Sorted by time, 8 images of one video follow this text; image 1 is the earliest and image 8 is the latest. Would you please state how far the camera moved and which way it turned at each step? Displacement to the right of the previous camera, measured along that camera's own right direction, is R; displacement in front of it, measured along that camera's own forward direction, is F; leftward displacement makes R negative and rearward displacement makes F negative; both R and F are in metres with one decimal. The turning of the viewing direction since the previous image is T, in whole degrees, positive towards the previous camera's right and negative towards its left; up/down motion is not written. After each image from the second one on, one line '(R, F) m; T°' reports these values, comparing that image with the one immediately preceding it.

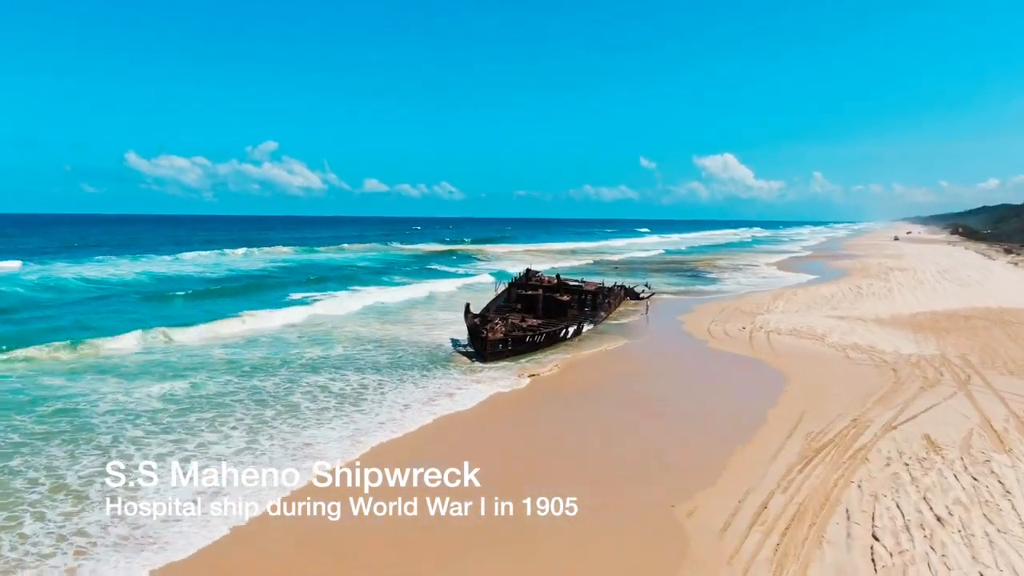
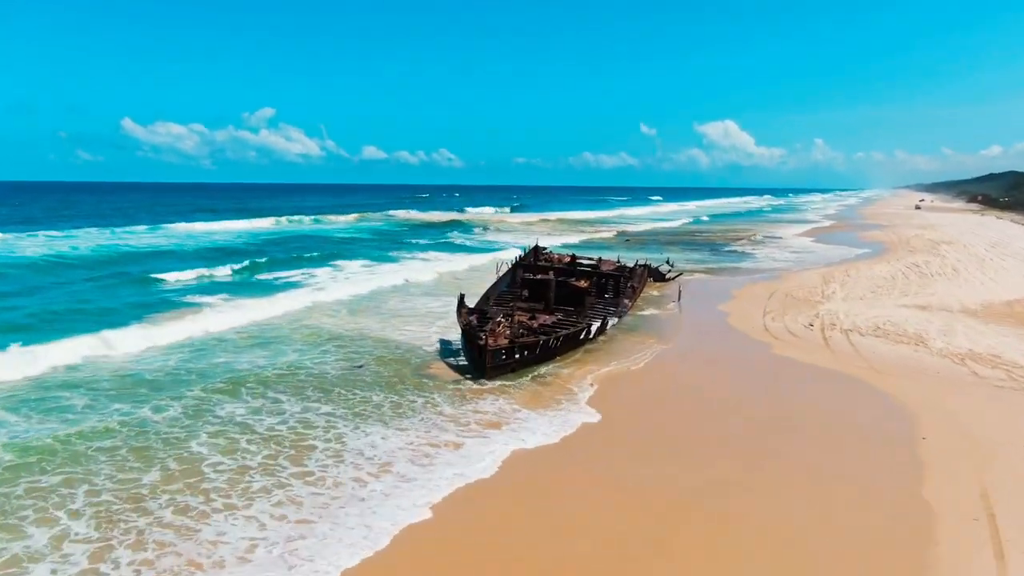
(-0.2, +5.3) m; 0°
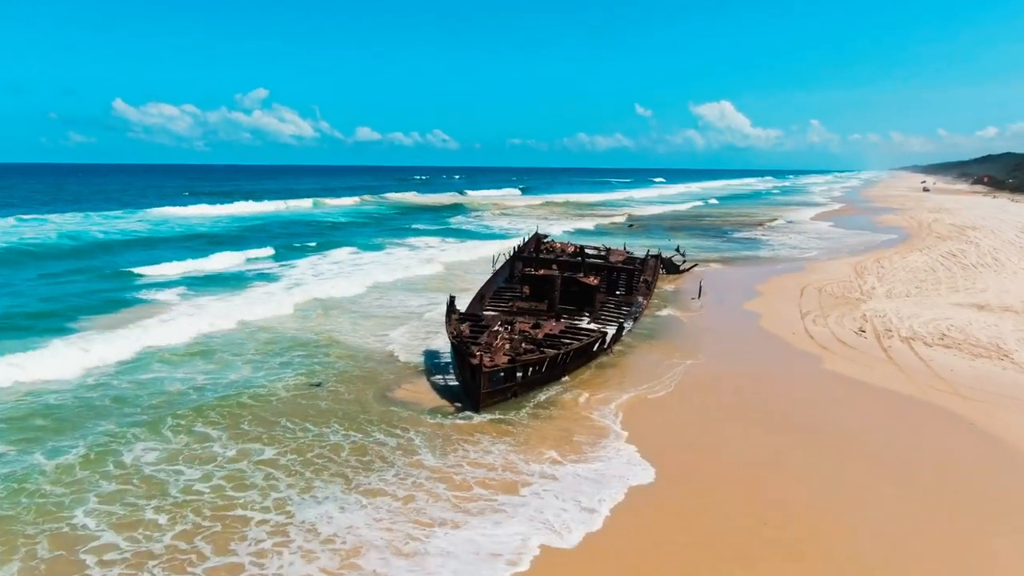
(-0.1, +3.0) m; 0°
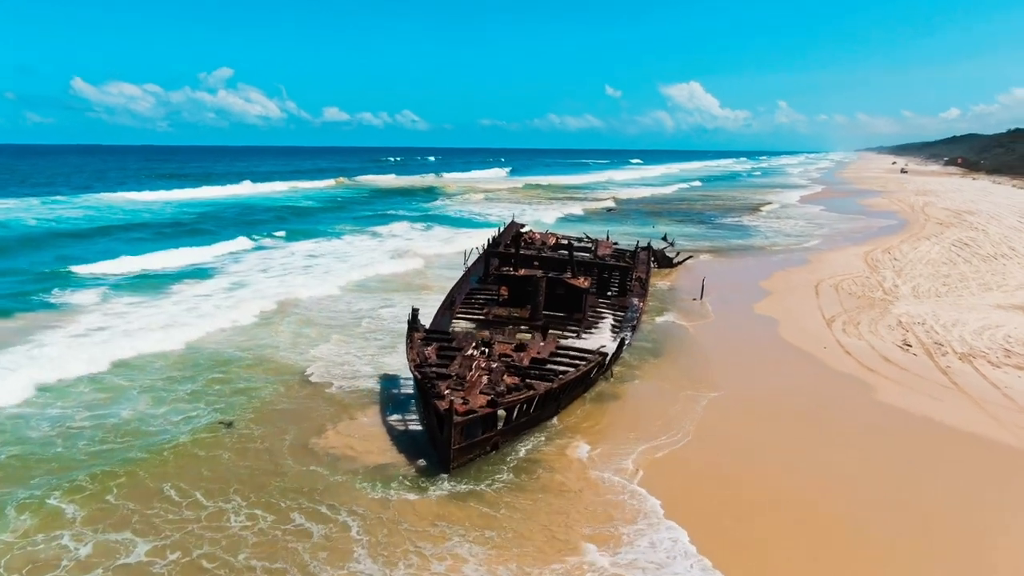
(-0.1, +3.1) m; +2°
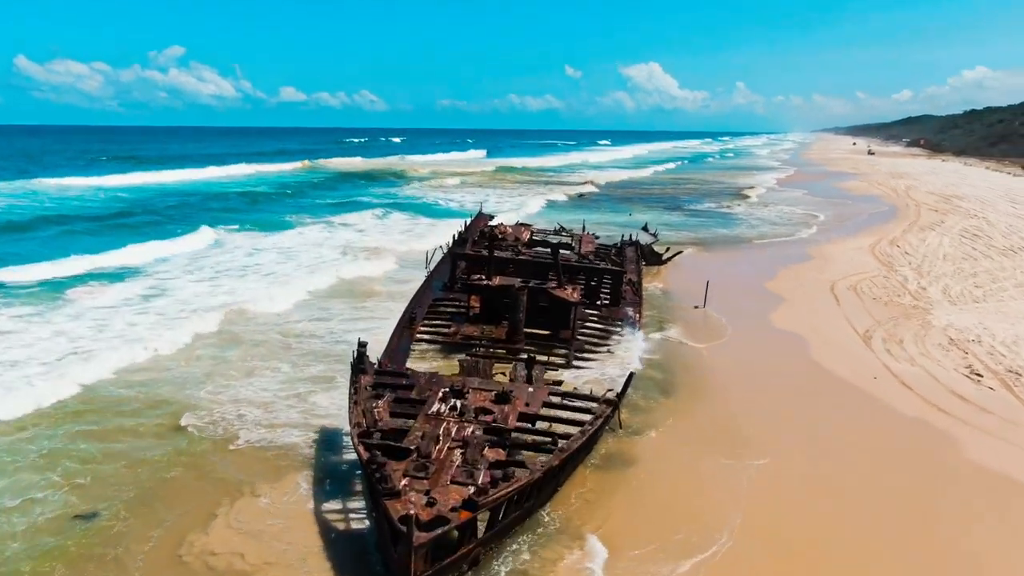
(-0.2, +3.0) m; +3°
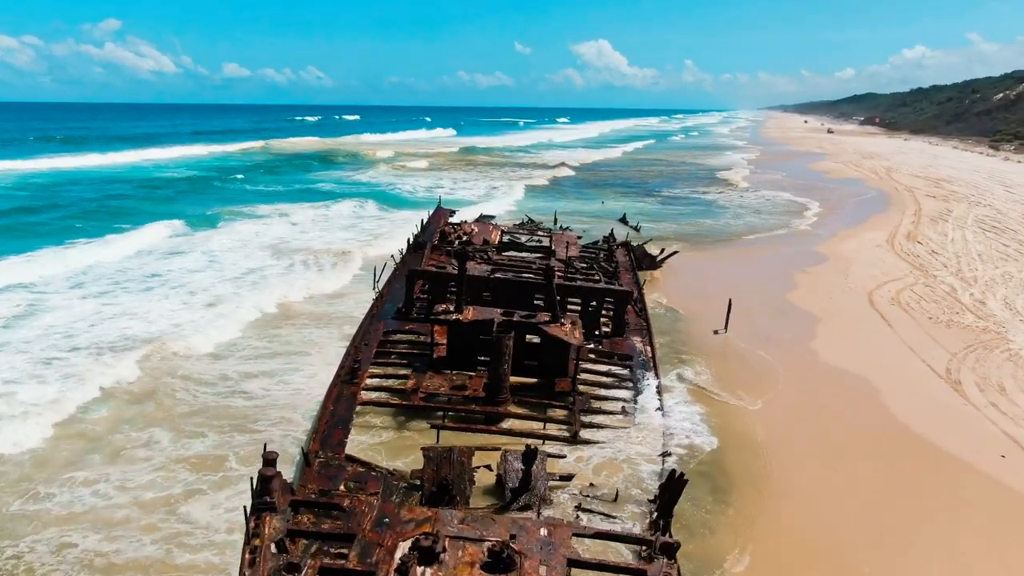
(-0.3, +3.6) m; +3°
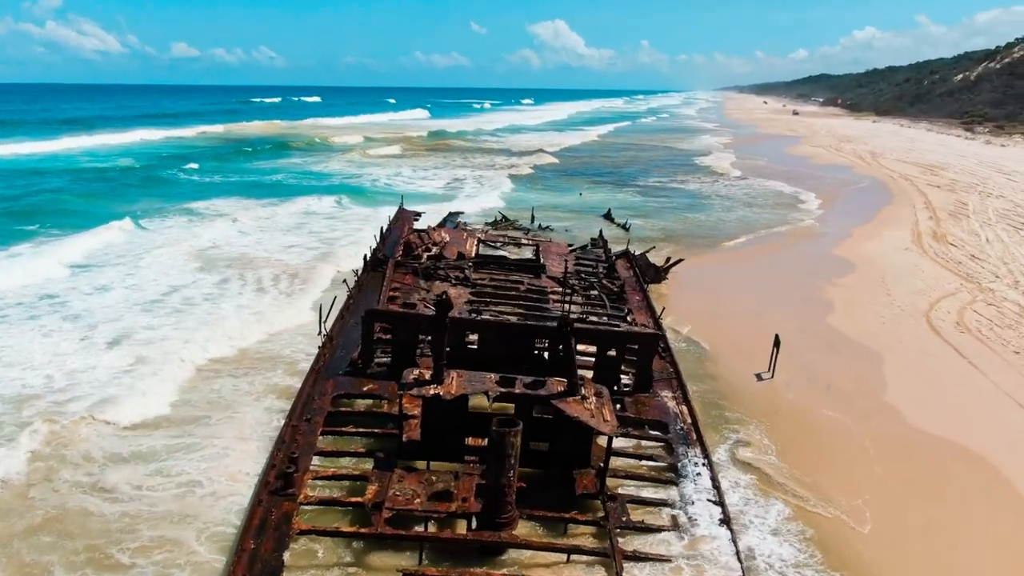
(-0.4, +3.0) m; +3°
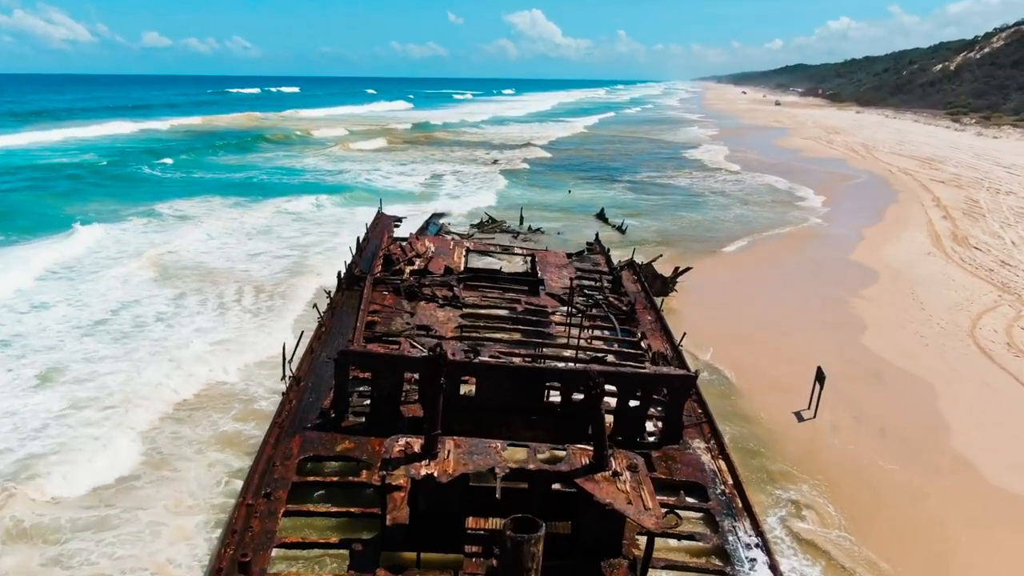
(-0.2, +1.6) m; +2°
